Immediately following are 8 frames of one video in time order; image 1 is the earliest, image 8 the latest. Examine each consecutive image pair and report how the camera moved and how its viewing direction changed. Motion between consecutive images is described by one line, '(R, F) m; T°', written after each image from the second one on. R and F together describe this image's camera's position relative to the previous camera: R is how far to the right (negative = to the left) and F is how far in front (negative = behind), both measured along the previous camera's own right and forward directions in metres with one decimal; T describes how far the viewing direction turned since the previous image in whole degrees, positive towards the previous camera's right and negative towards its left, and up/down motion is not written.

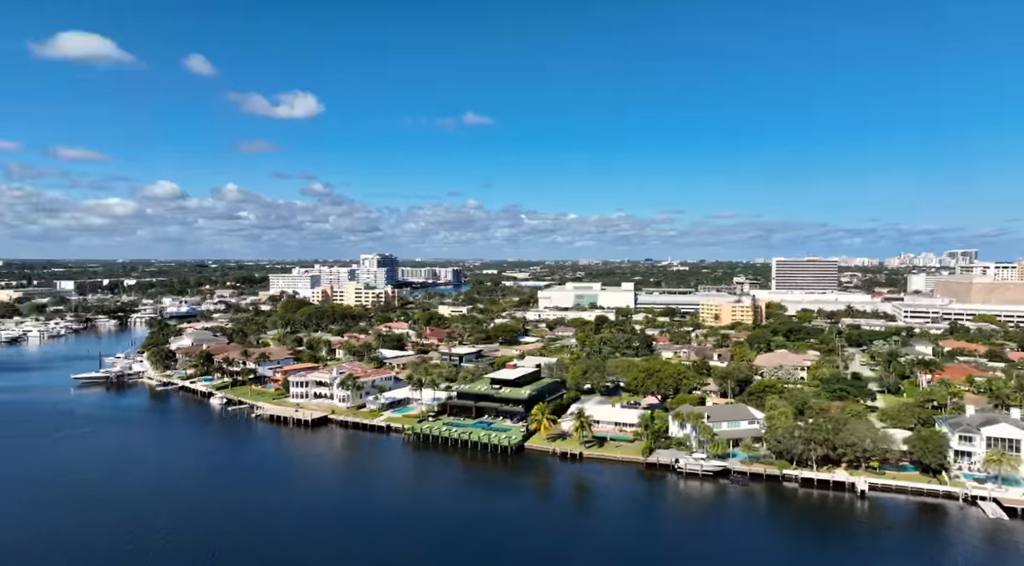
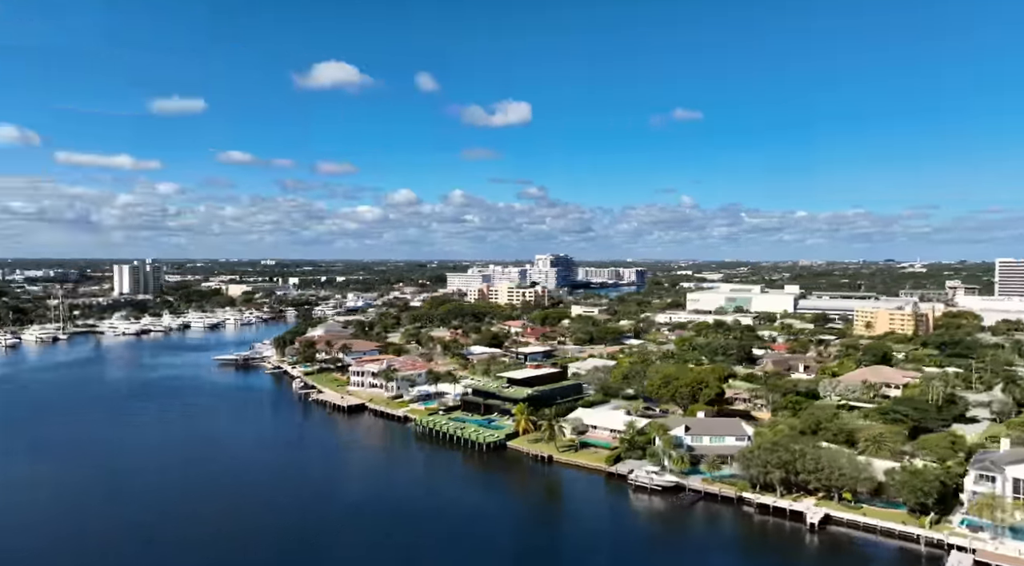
(+9.1, +0.7) m; -18°
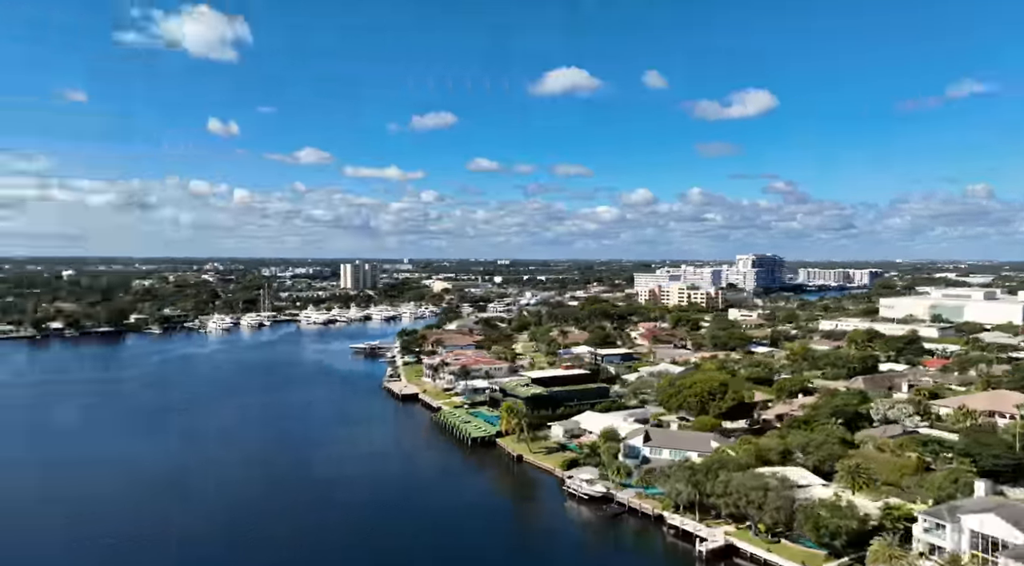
(+10.0, +1.2) m; -20°
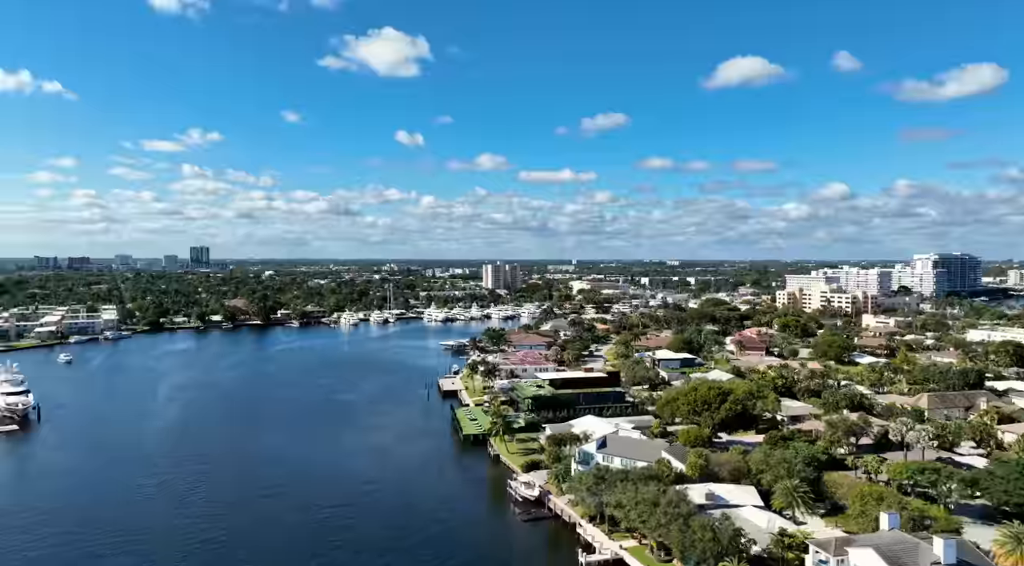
(+7.6, +0.8) m; -15°
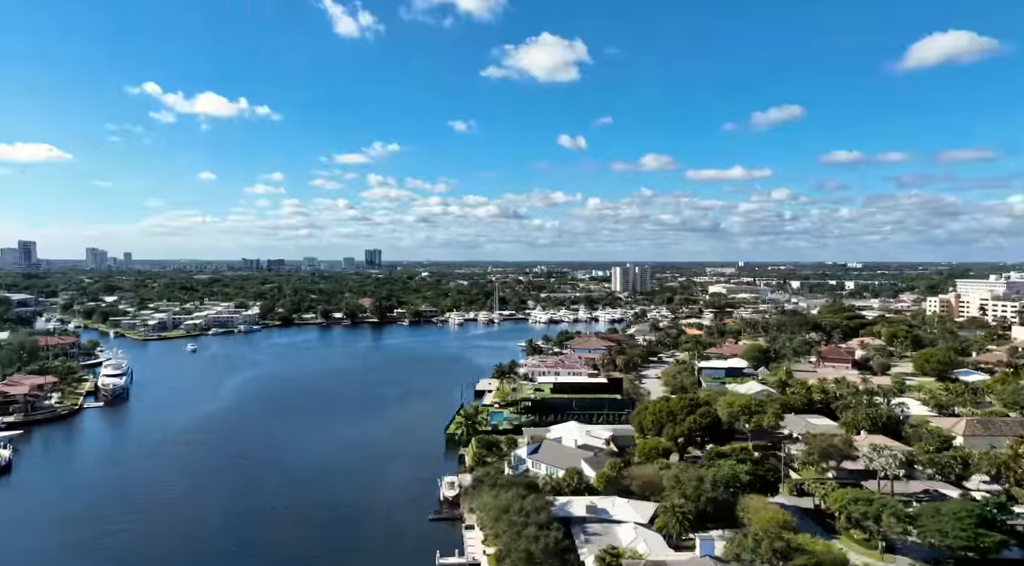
(+7.7, +0.8) m; -14°
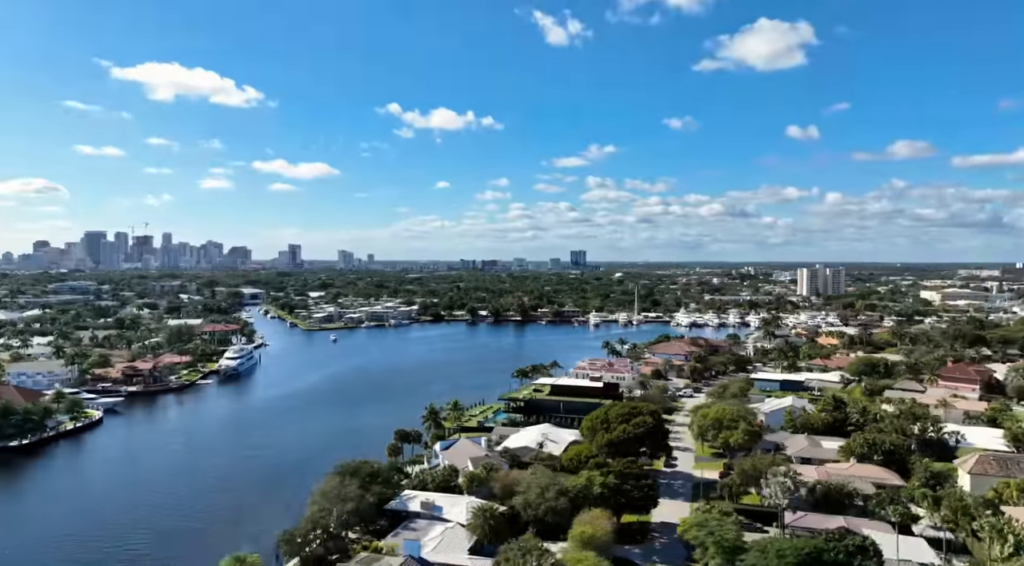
(+10.0, +1.3) m; -19°
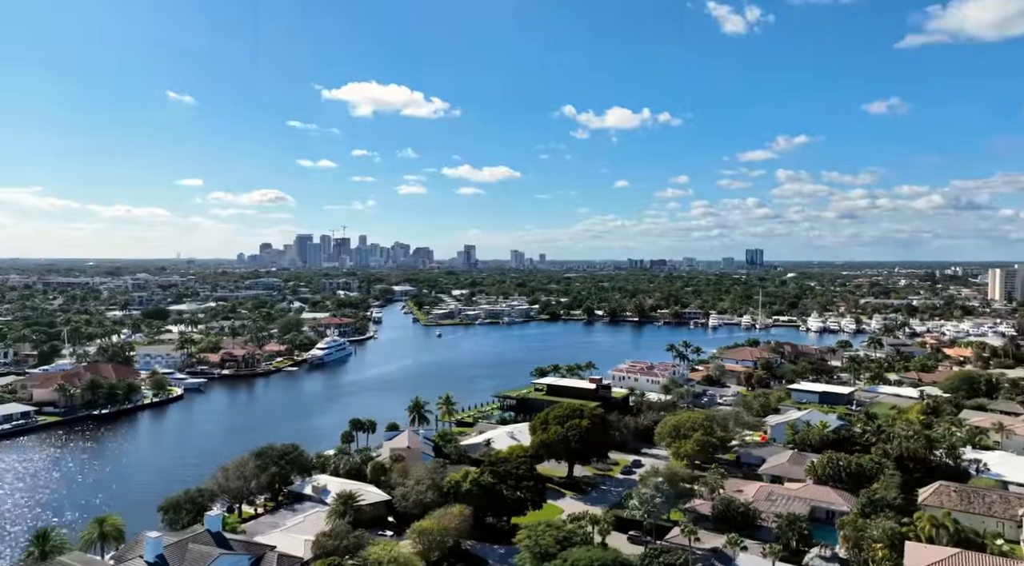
(+8.1, +0.9) m; -15°
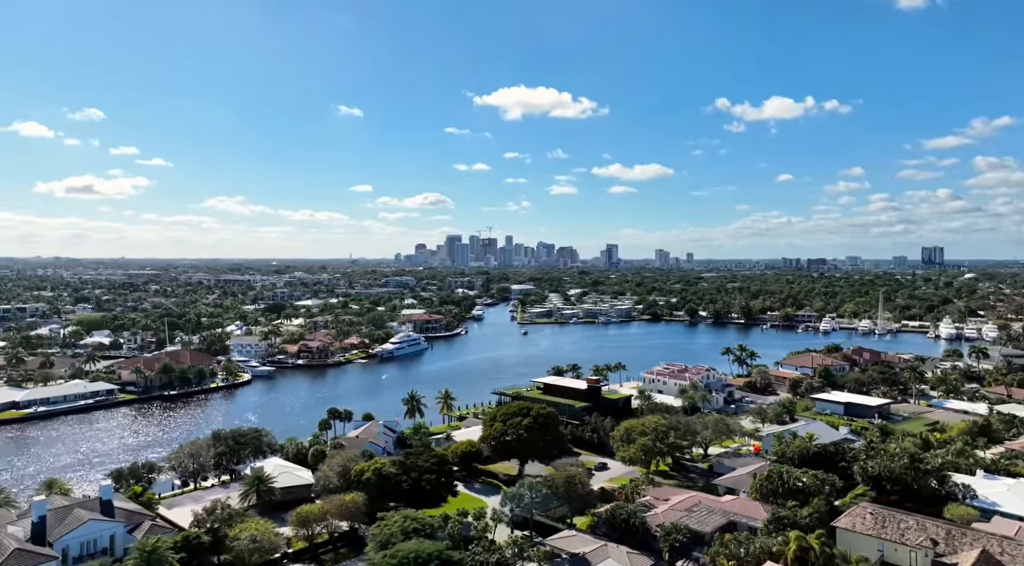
(+6.8, +0.7) m; -13°
